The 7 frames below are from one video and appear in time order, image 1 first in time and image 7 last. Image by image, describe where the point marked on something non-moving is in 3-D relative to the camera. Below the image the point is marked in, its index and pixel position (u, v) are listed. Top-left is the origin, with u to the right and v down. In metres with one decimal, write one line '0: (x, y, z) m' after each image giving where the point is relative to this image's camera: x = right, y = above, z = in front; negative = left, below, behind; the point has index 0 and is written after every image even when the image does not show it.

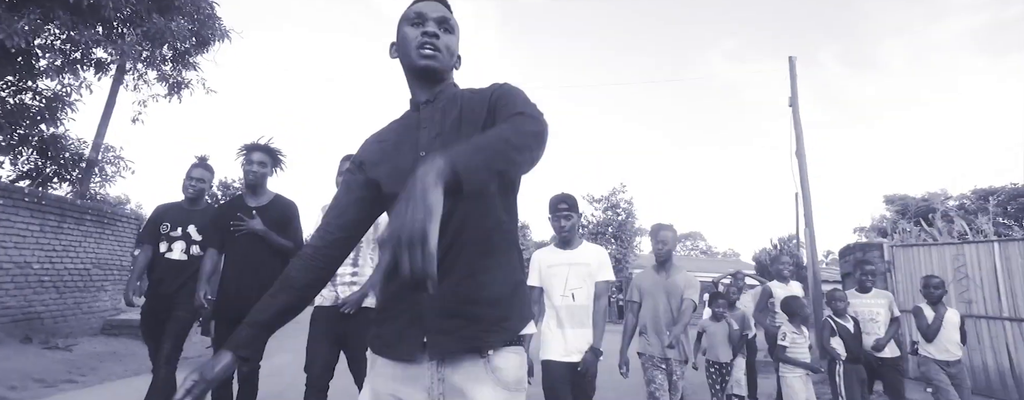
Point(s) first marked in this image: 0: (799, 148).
0: (+7.0, +1.2, +11.0) m
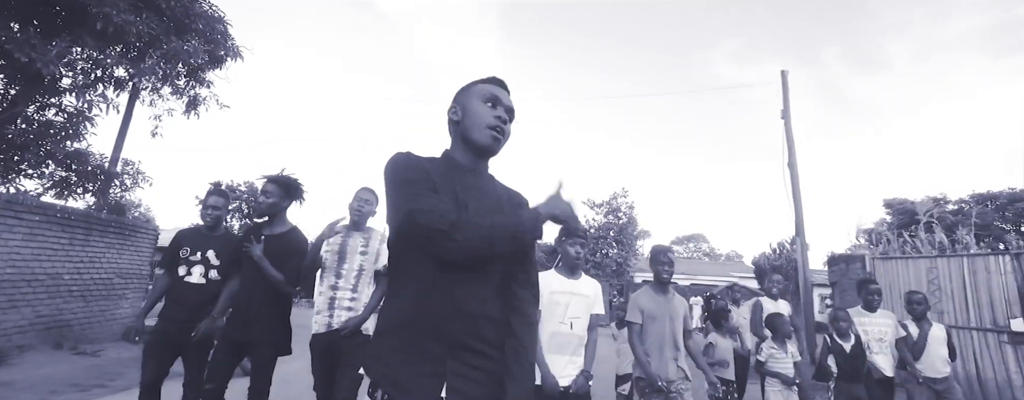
0: (+7.1, +1.0, +11.3) m
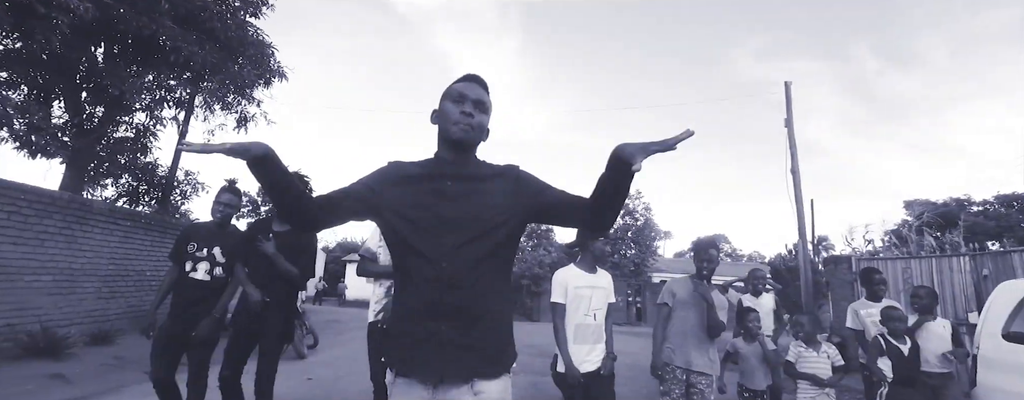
0: (+7.5, +0.9, +11.9) m
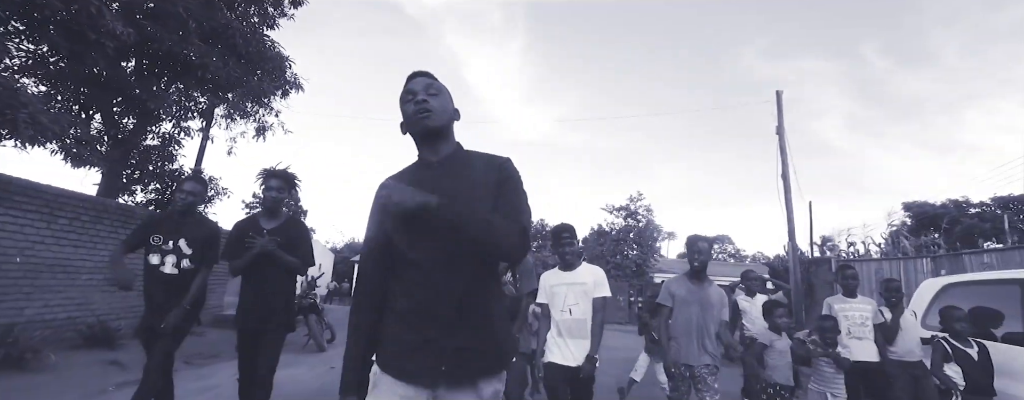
0: (+7.6, +0.8, +12.5) m
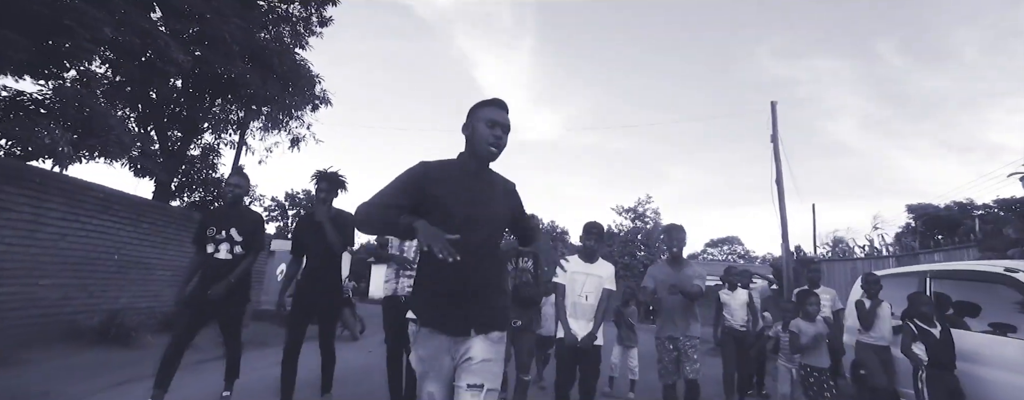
0: (+7.9, +0.7, +13.3) m
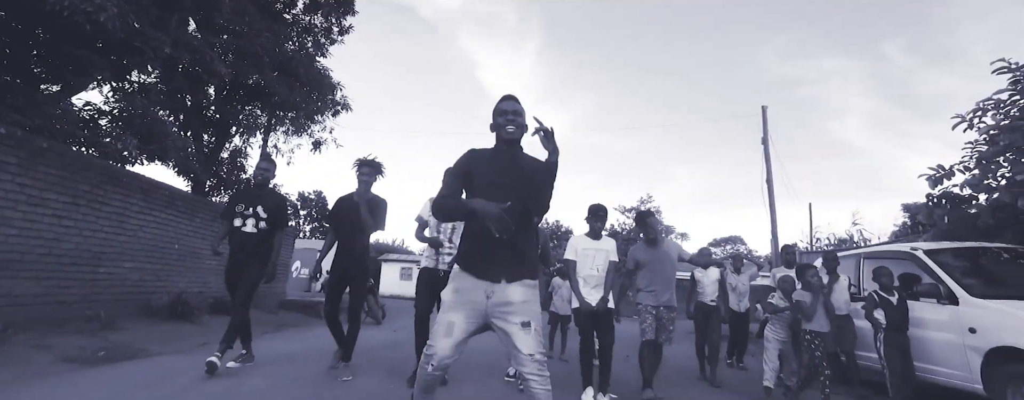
0: (+8.1, +0.7, +14.2) m
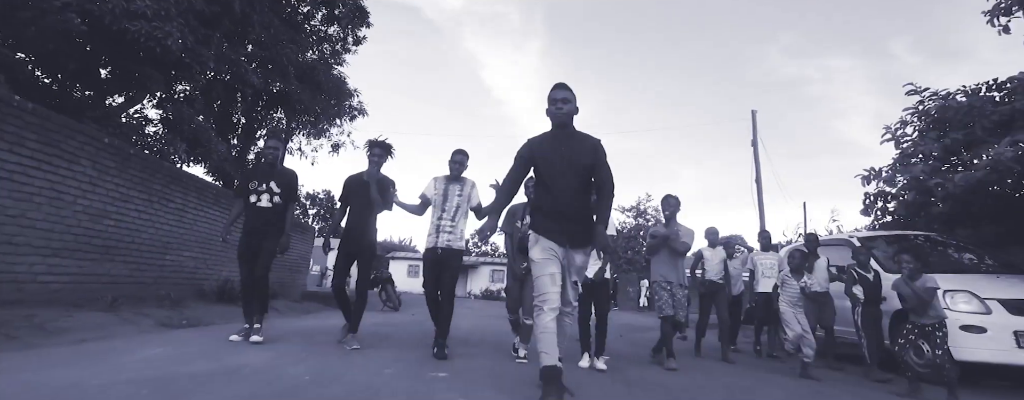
0: (+8.3, +0.8, +15.1) m
